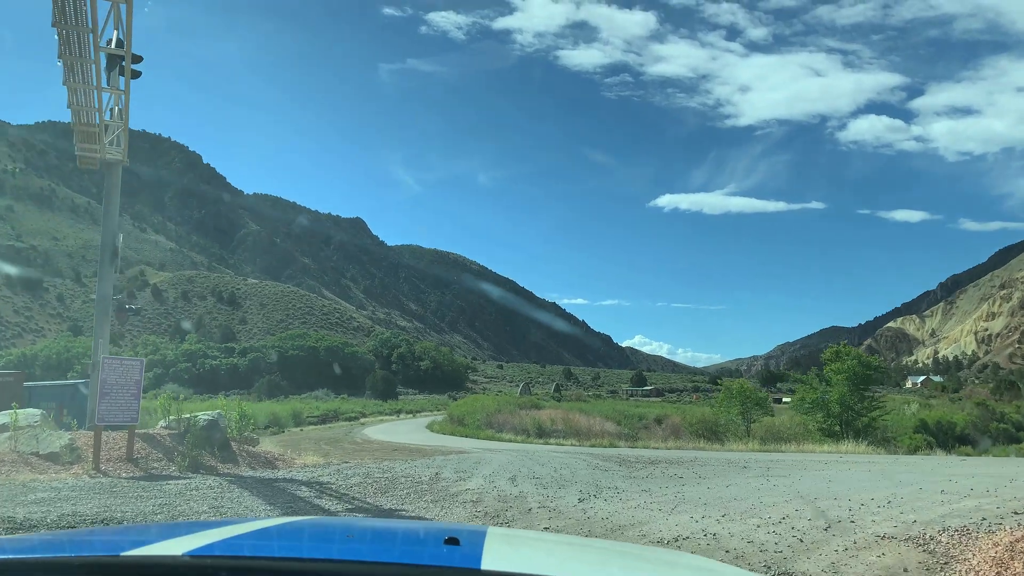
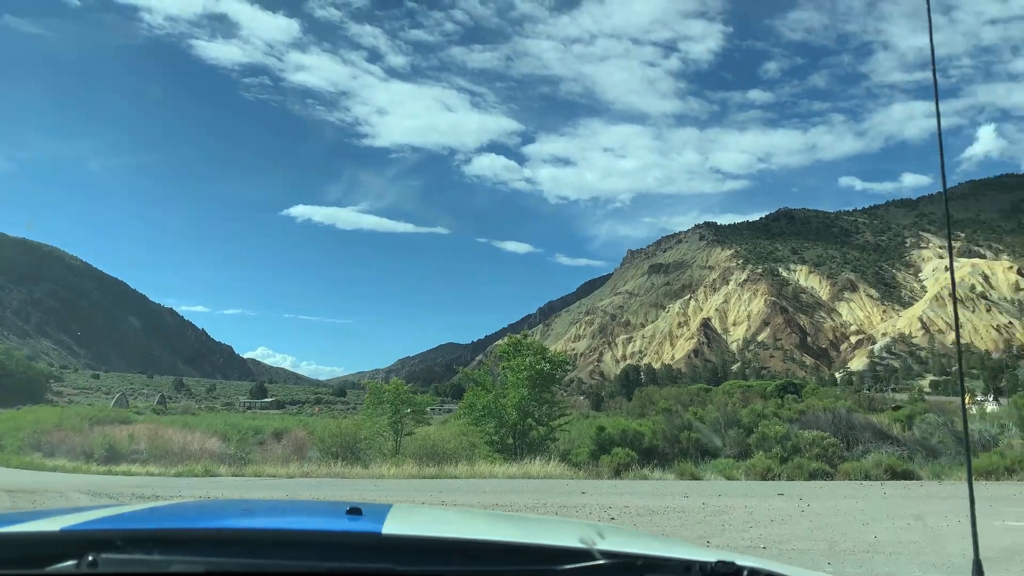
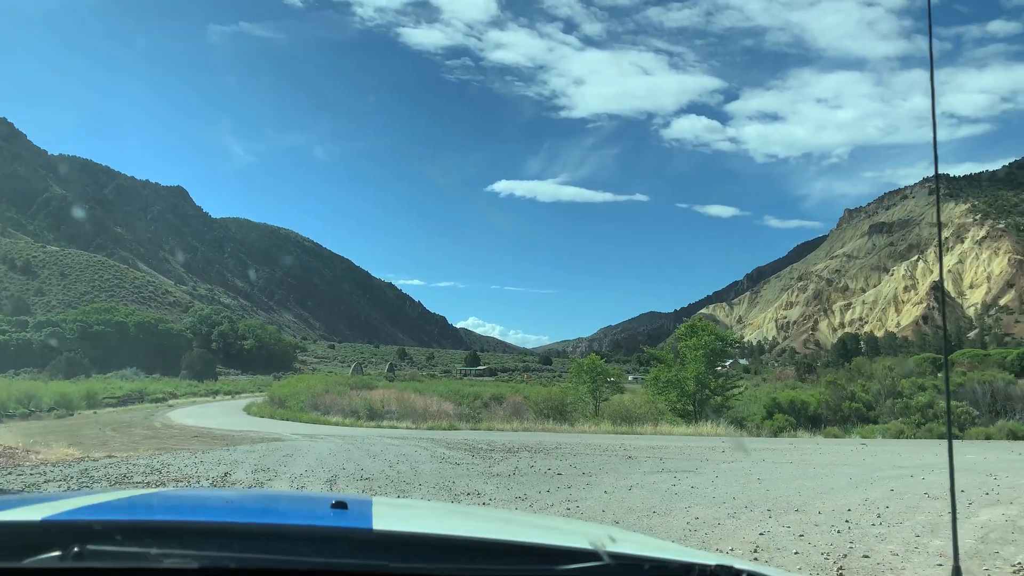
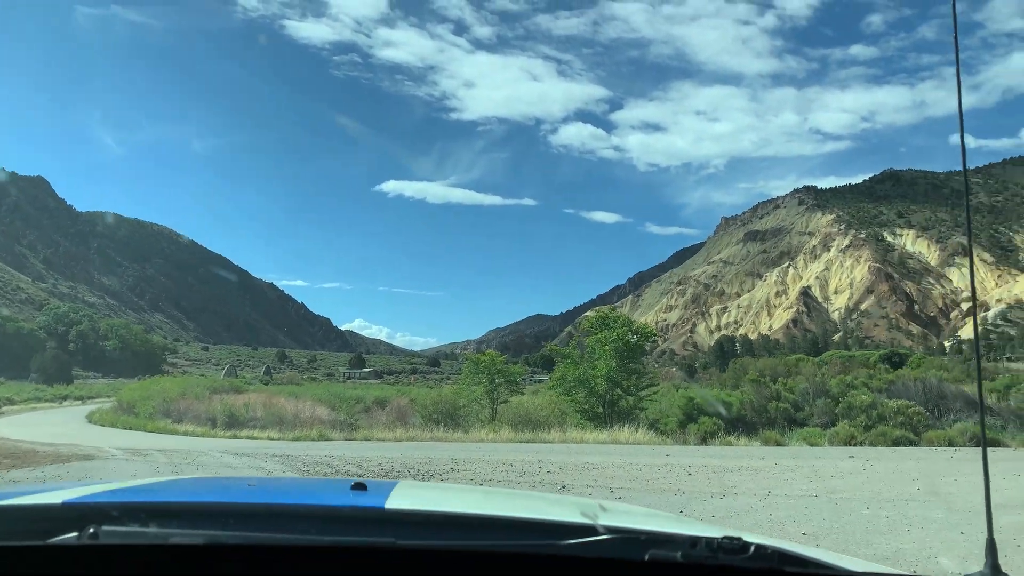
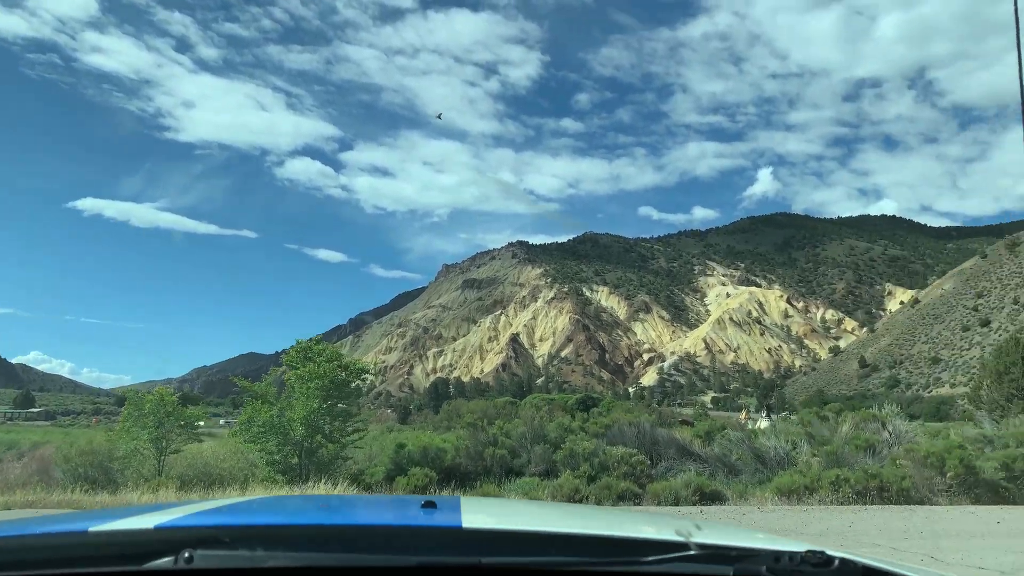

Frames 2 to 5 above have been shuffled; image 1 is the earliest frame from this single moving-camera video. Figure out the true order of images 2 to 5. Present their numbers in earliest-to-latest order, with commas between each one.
3, 4, 2, 5
